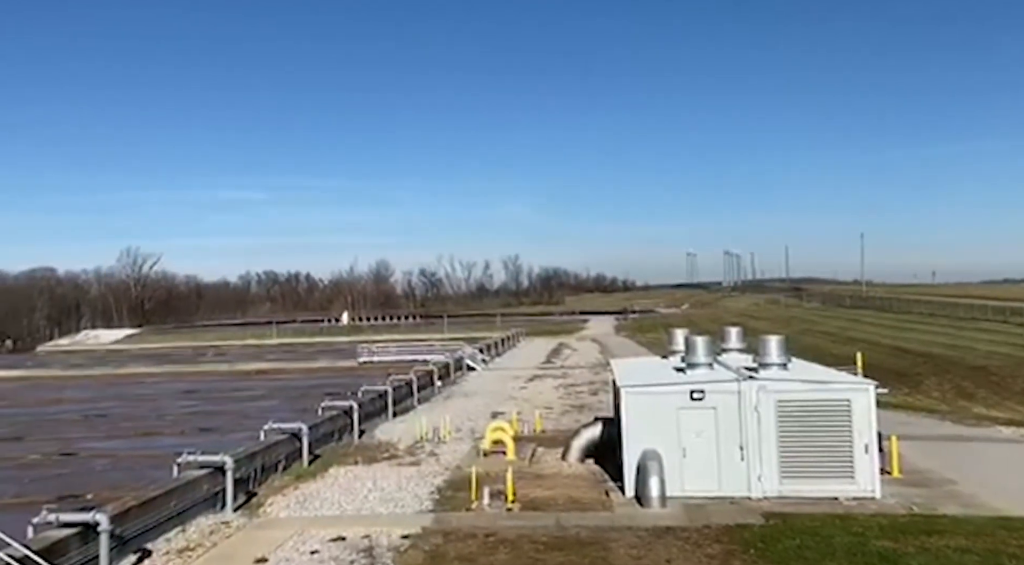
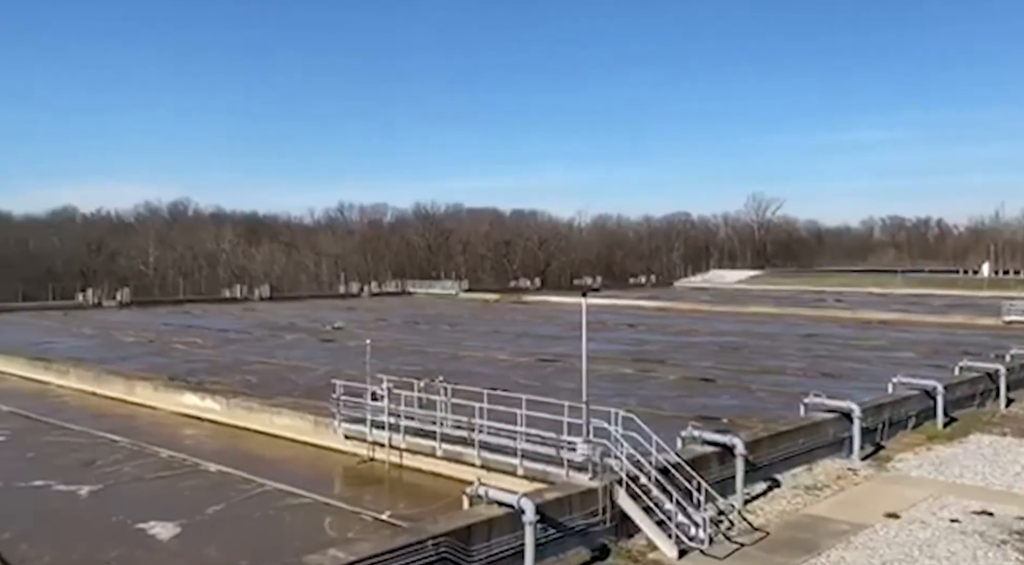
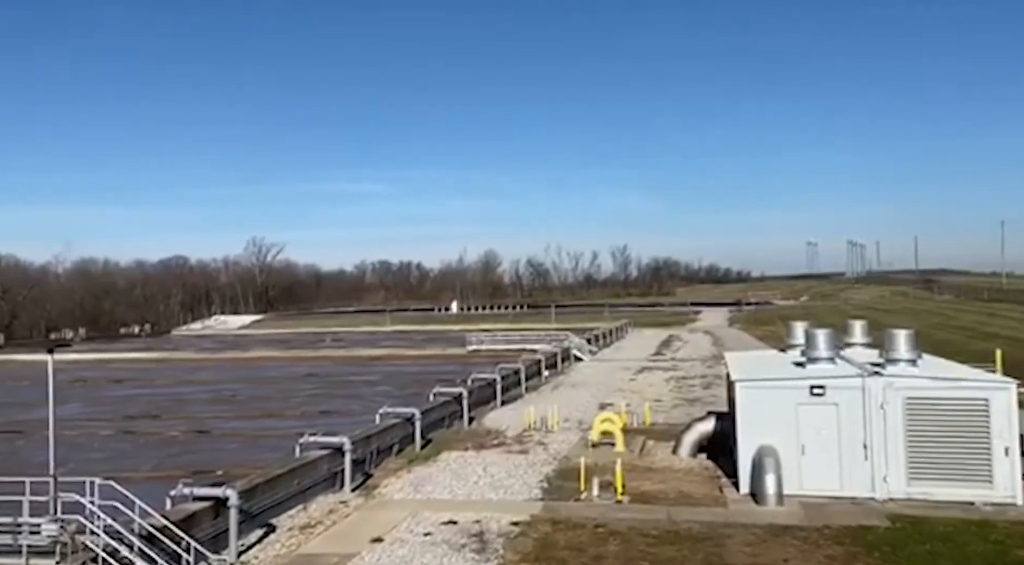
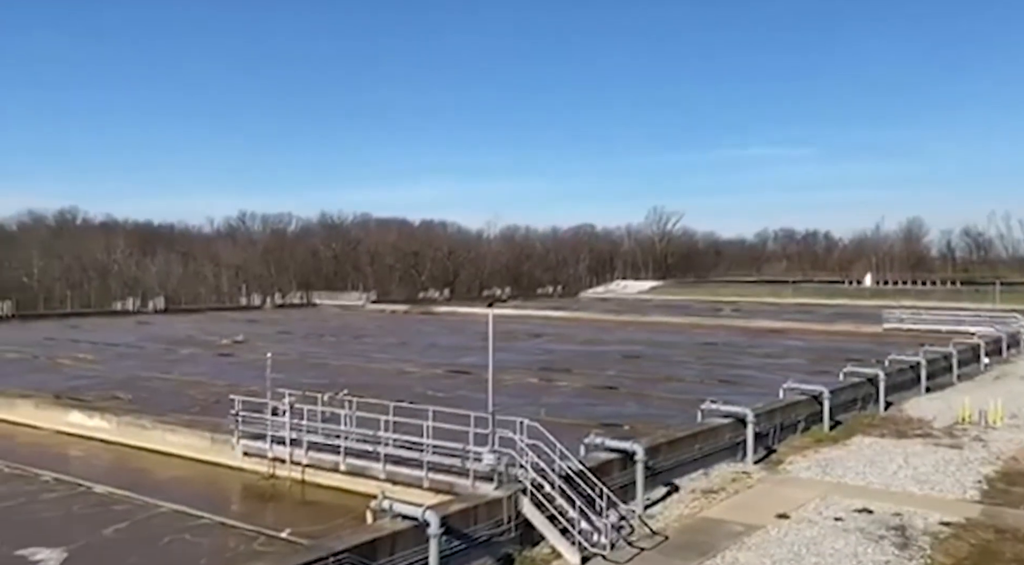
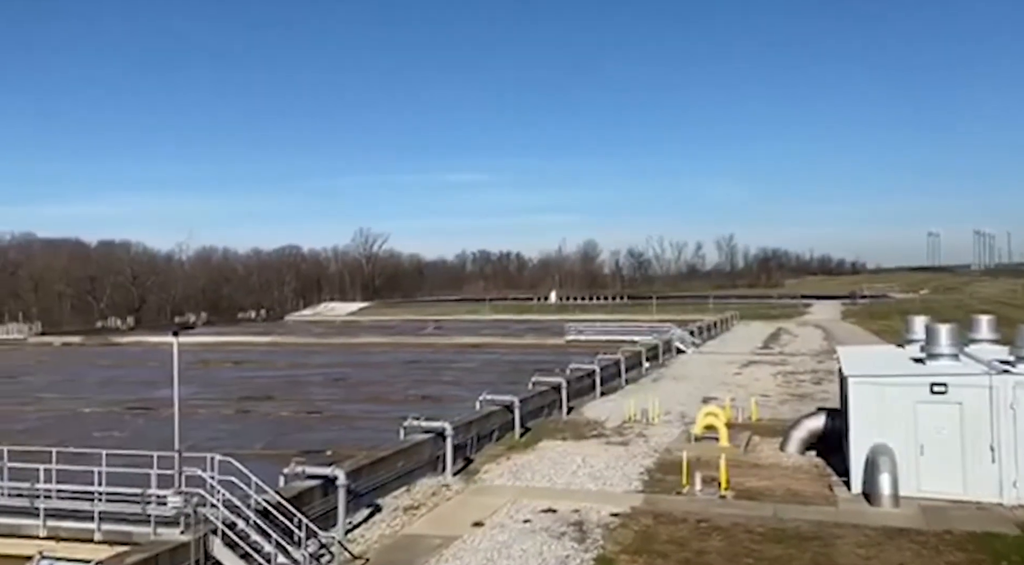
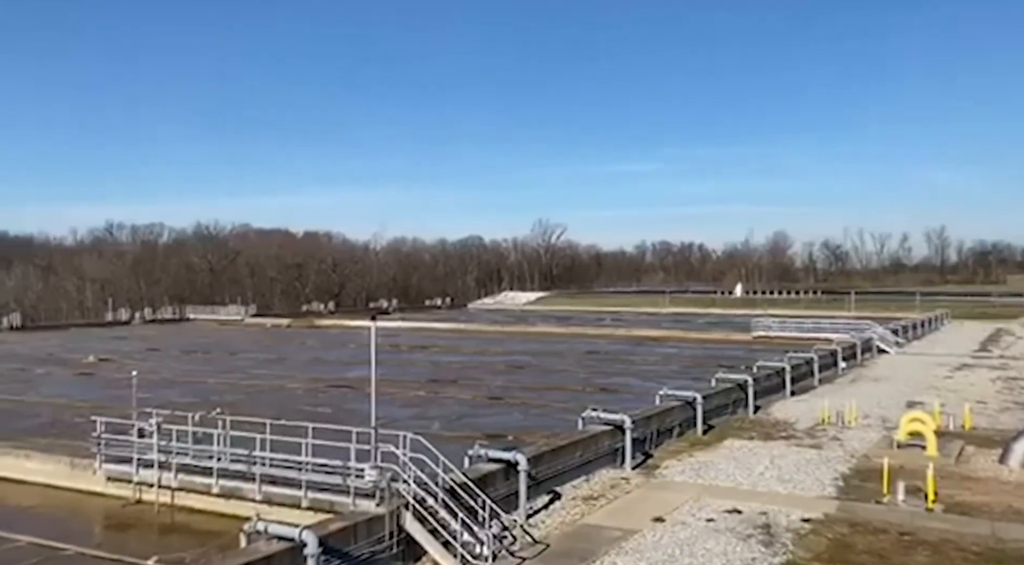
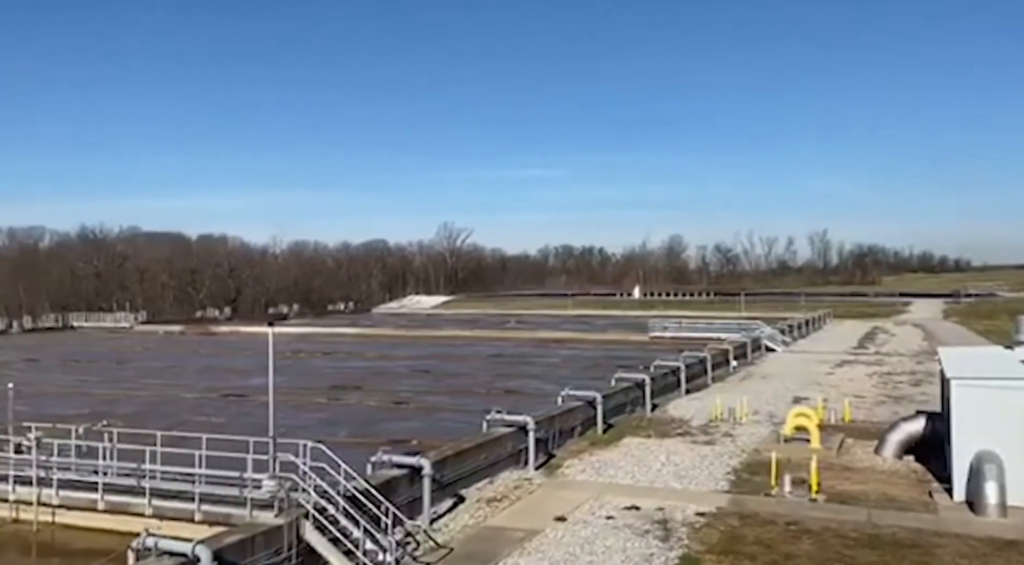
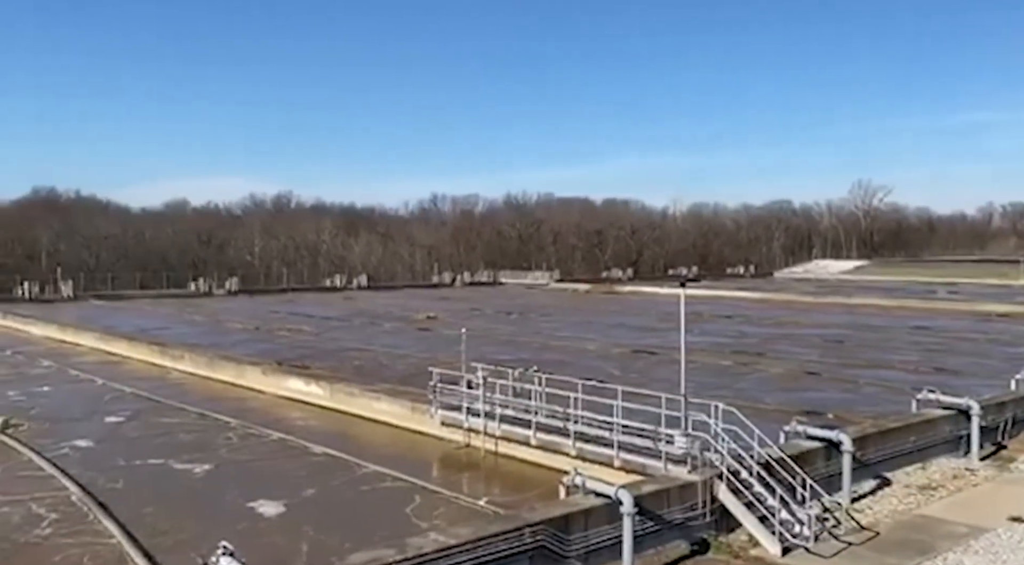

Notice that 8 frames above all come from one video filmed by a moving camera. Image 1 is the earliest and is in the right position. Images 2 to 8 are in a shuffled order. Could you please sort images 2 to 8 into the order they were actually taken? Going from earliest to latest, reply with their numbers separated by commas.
3, 5, 7, 6, 4, 2, 8
